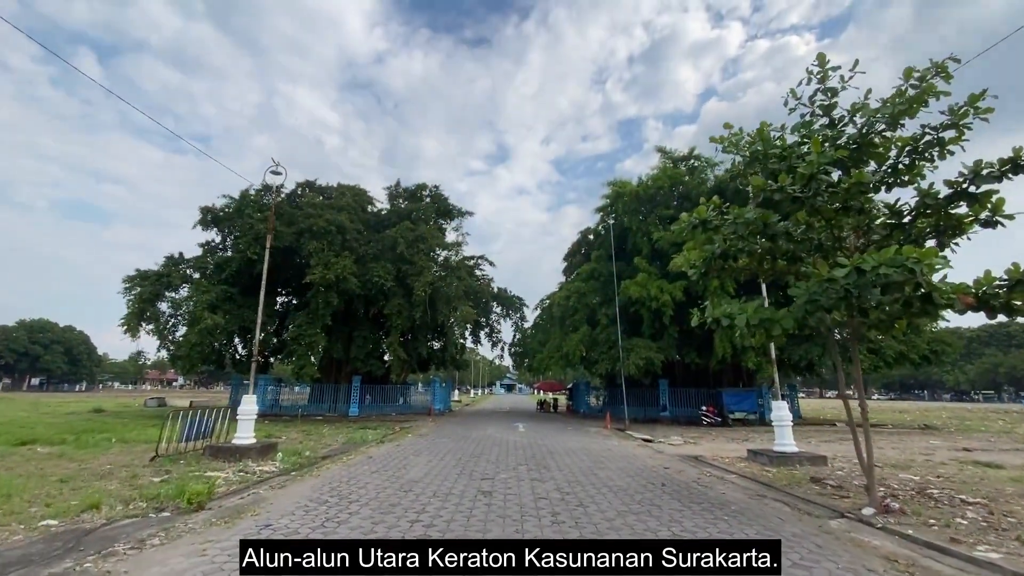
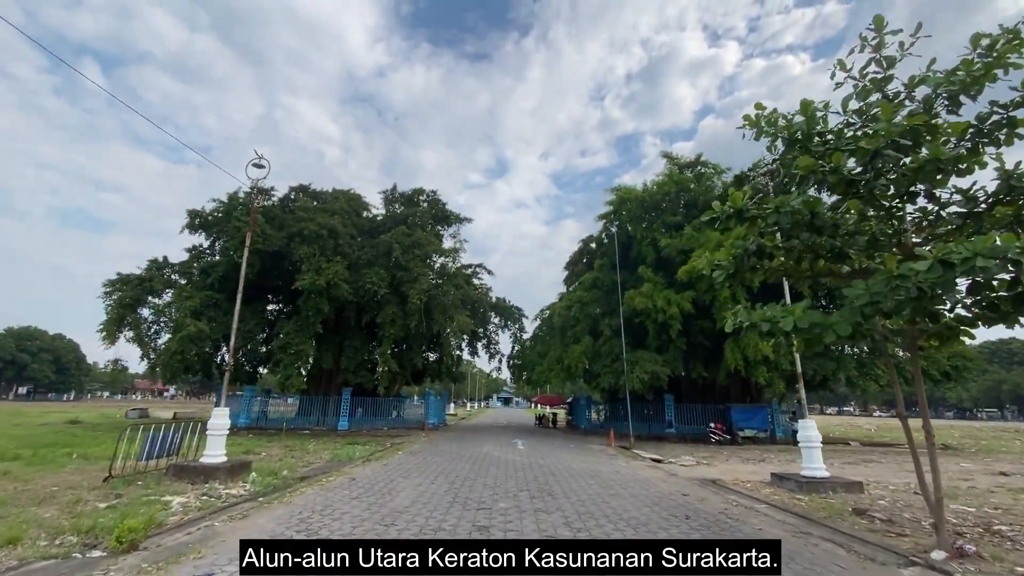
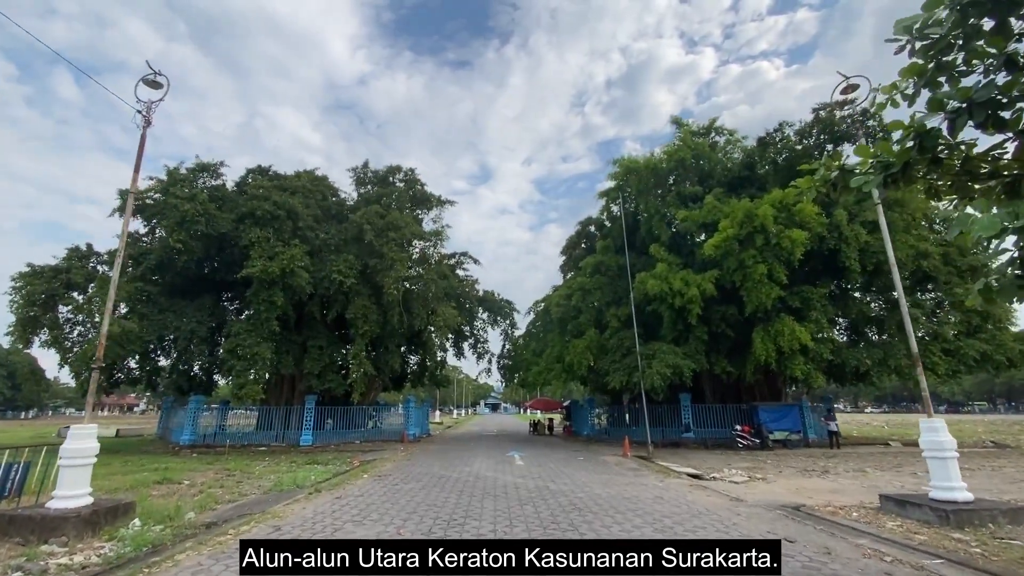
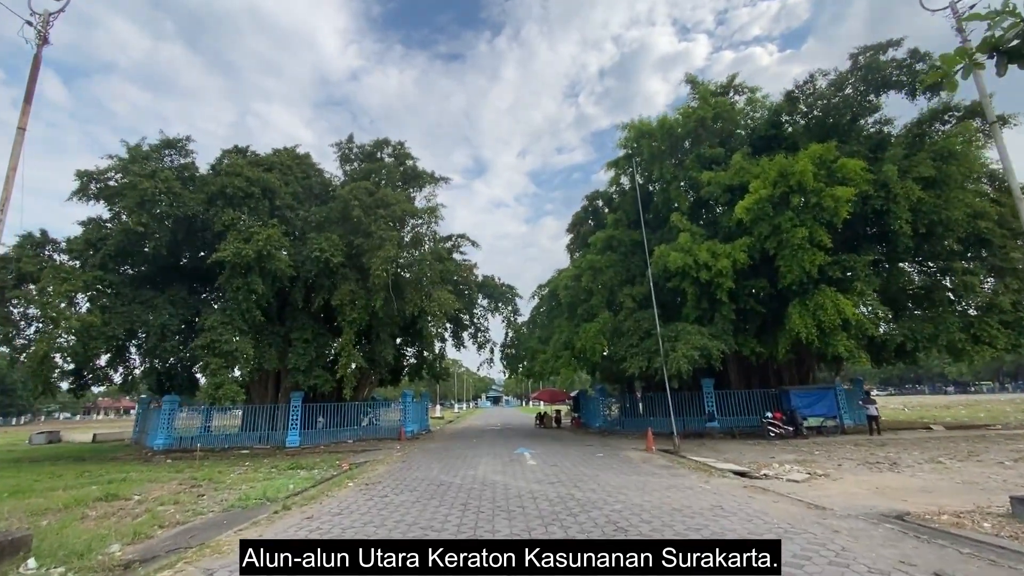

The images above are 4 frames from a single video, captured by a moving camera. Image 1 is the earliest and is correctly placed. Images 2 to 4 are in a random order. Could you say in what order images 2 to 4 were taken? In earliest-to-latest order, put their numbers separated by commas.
2, 3, 4
